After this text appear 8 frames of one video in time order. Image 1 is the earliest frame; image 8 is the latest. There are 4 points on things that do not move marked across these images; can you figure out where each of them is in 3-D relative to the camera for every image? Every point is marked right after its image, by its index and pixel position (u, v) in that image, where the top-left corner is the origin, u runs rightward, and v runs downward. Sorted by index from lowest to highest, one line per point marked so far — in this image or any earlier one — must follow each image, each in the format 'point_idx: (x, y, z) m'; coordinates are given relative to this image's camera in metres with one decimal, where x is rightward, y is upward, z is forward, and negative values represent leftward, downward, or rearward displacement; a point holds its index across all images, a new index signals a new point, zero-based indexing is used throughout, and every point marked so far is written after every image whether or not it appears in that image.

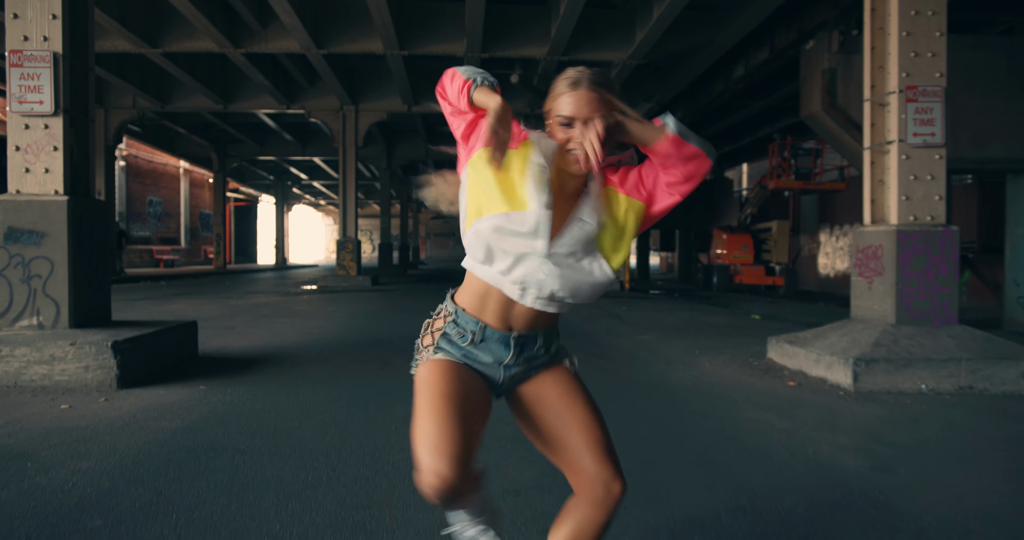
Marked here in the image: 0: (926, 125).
0: (+2.6, +0.9, +5.5) m
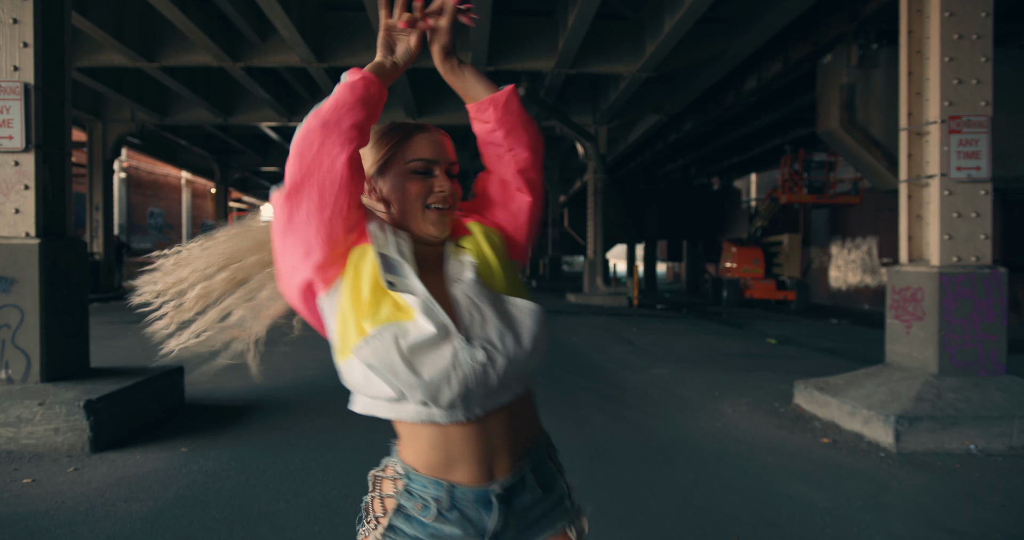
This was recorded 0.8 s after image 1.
0: (+2.6, +0.6, +5.1) m
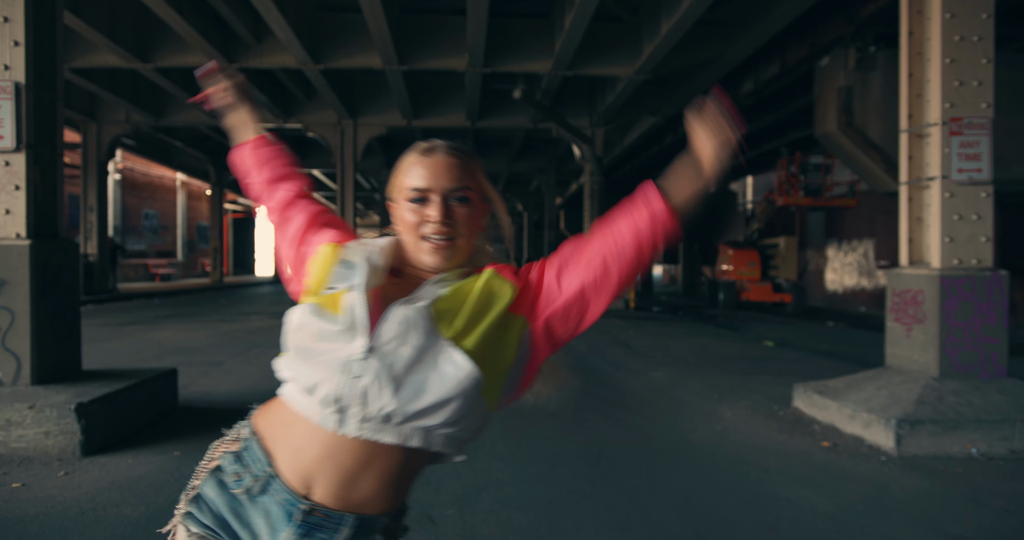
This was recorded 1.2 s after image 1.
0: (+2.6, +0.6, +5.0) m
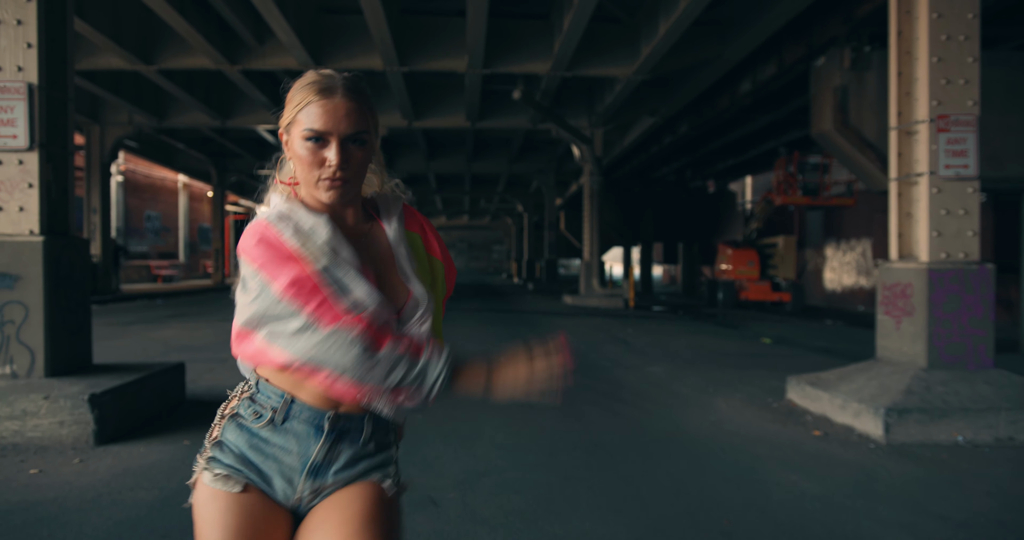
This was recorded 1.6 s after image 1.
0: (+2.6, +0.7, +5.2) m
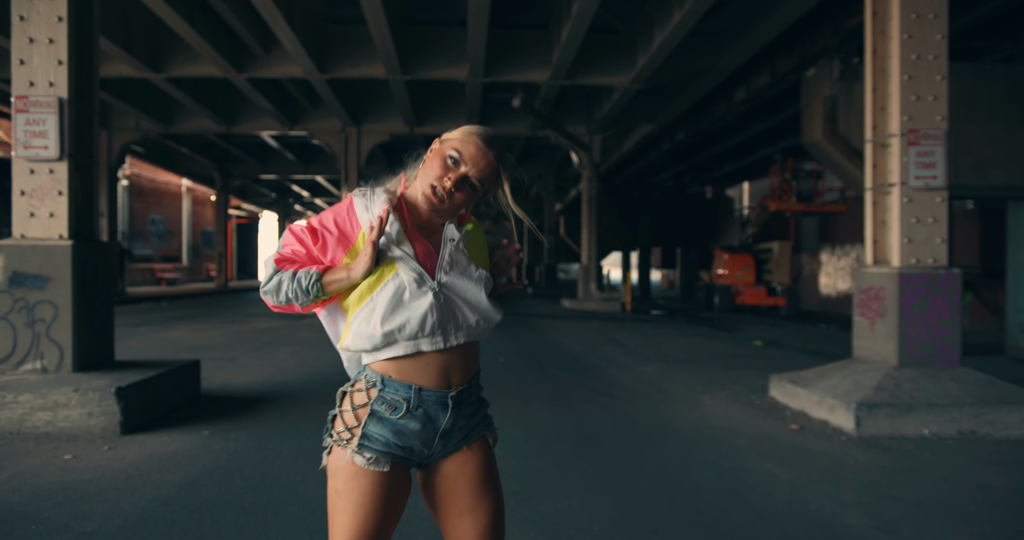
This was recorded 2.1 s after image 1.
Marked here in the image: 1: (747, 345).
0: (+2.6, +0.6, +5.5) m
1: (+3.1, -1.0, +11.7) m
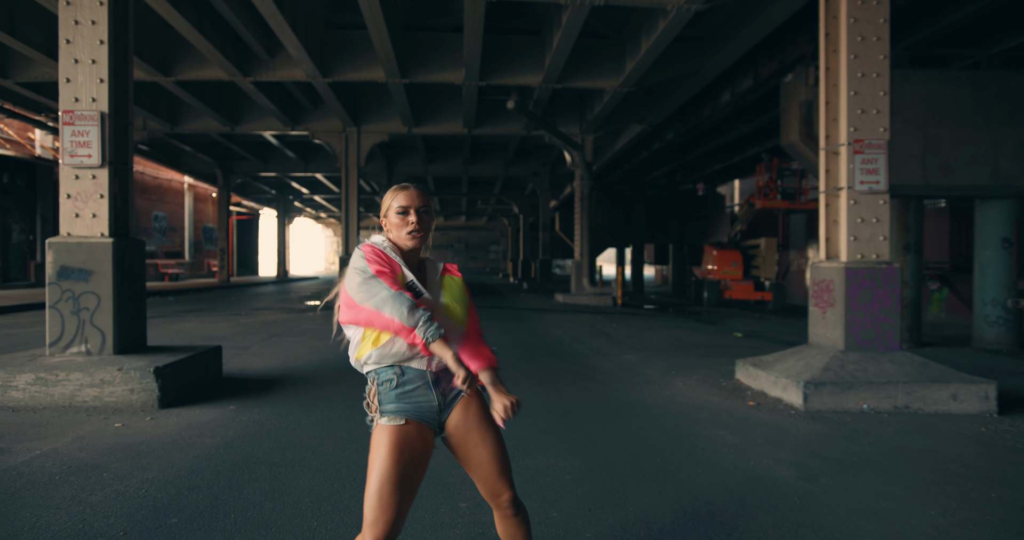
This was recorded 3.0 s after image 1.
0: (+2.5, +0.7, +6.2) m
1: (+3.0, -0.9, +12.4) m
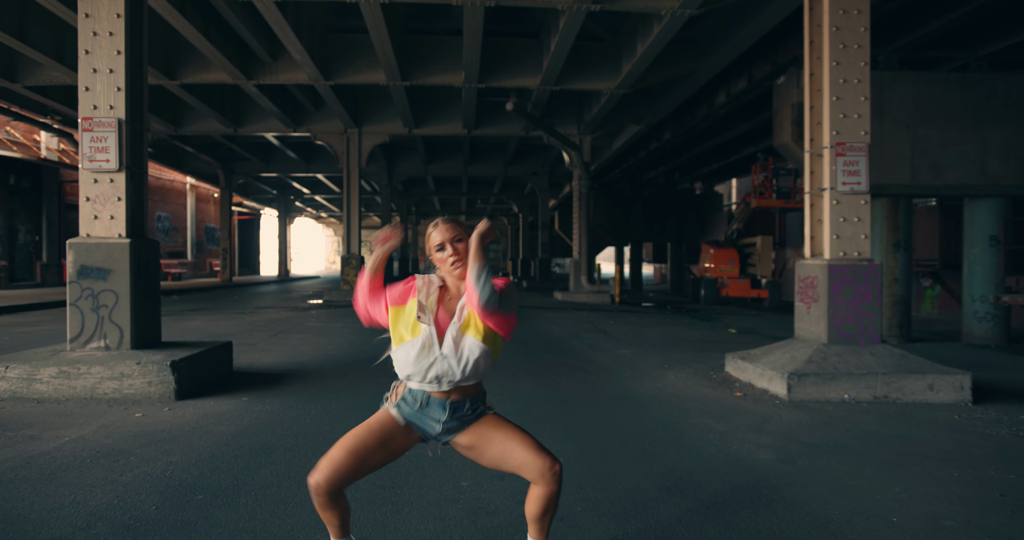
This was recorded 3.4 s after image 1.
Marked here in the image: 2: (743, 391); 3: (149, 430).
0: (+2.5, +0.7, +6.5) m
1: (+3.0, -0.9, +12.7) m
2: (+1.7, -0.9, +6.4) m
3: (-2.0, -0.9, +4.8) m
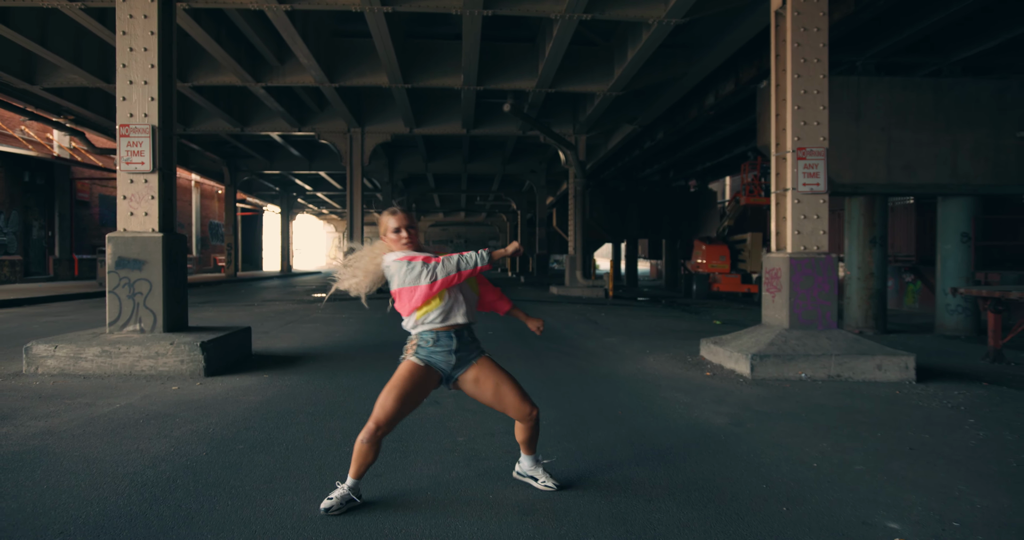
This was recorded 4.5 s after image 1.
0: (+2.5, +0.8, +7.2) m
1: (+2.9, -0.8, +13.4) m
2: (+1.6, -0.8, +7.1) m
3: (-2.0, -0.8, +5.5) m
